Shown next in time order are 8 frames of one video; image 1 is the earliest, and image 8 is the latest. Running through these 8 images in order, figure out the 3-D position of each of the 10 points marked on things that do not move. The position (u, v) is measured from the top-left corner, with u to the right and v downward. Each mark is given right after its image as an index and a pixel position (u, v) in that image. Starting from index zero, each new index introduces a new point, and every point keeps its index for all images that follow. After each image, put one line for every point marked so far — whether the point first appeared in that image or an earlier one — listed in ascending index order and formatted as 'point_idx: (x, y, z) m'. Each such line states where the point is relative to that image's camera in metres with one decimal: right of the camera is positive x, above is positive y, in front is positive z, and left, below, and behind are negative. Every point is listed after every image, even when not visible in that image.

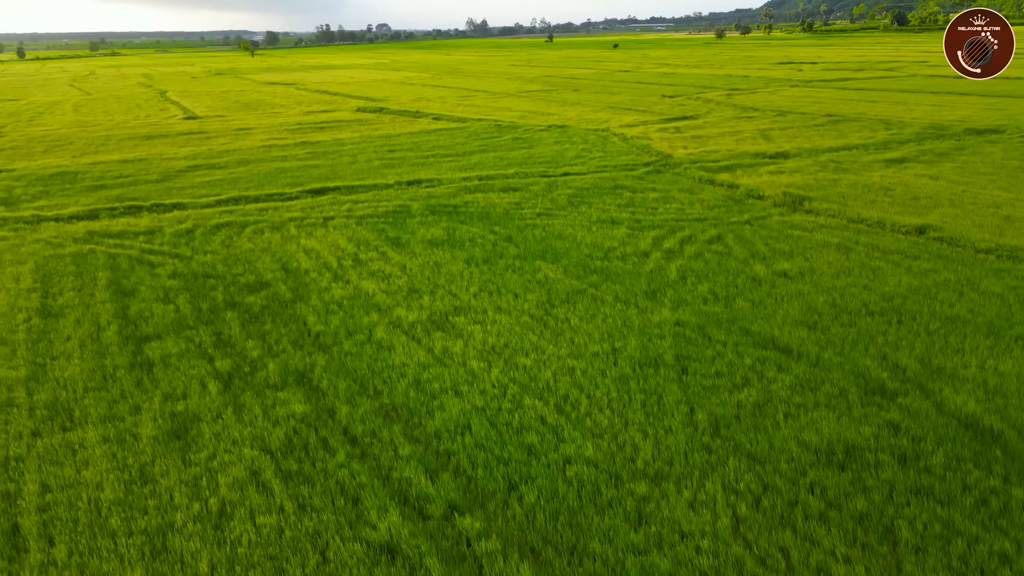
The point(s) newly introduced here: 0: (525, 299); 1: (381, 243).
0: (+0.2, -0.1, +7.5) m
1: (-2.2, +0.7, +9.6) m
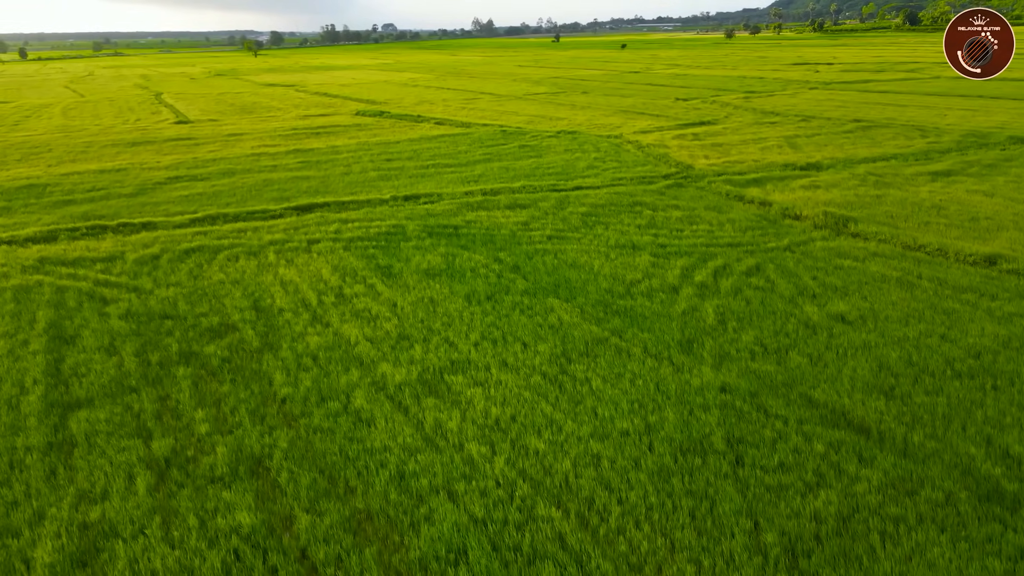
0: (+0.3, -0.7, +6.3) m
1: (-2.1, +0.2, +8.4) m
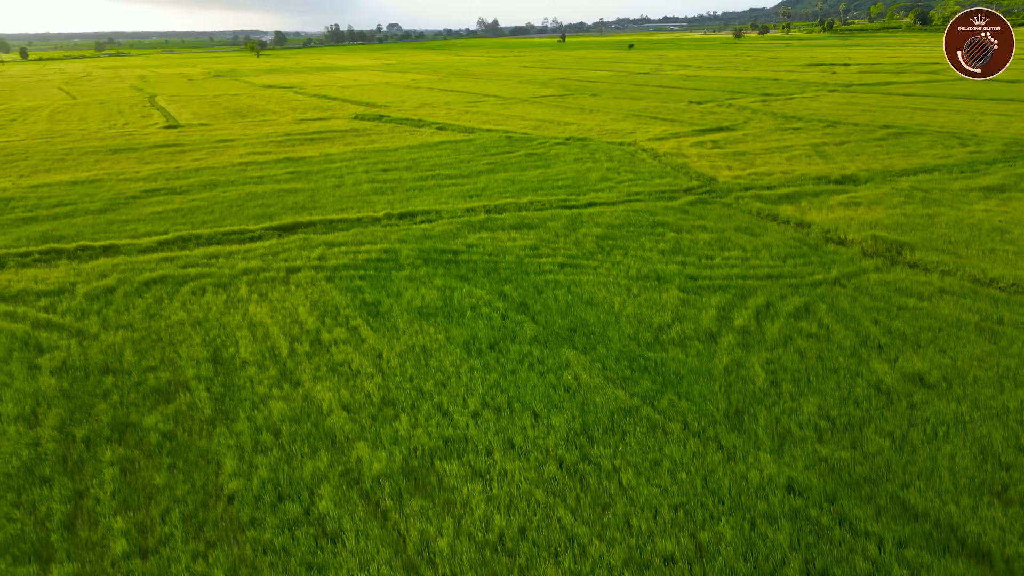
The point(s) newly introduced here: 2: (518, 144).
0: (+0.3, -1.2, +5.1) m
1: (-2.0, -0.3, +7.2) m
2: (+0.2, +4.4, +17.7) m
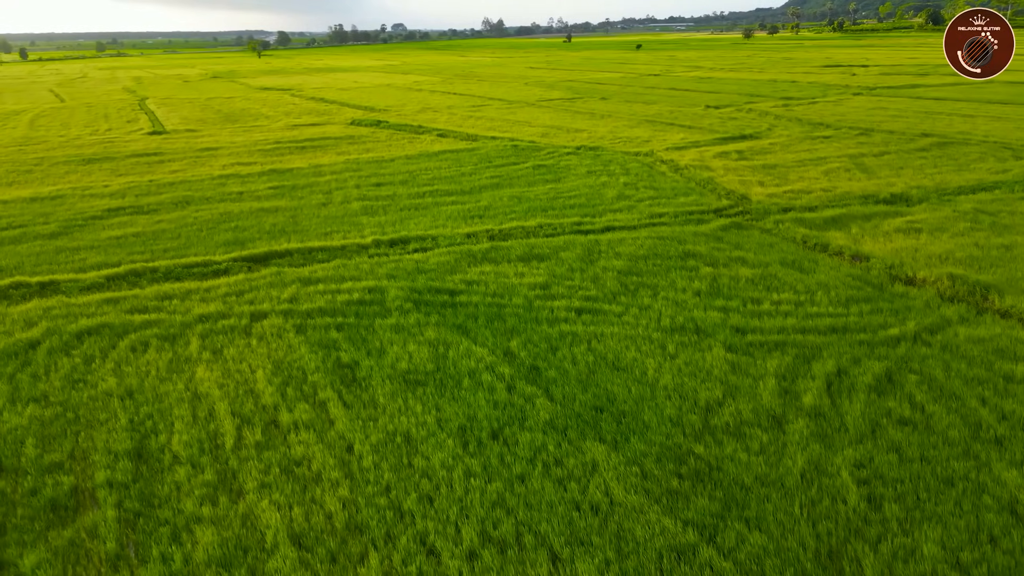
0: (+0.4, -1.9, +3.7) m
1: (-1.9, -0.9, +5.8) m
2: (+0.4, +3.8, +16.3) m
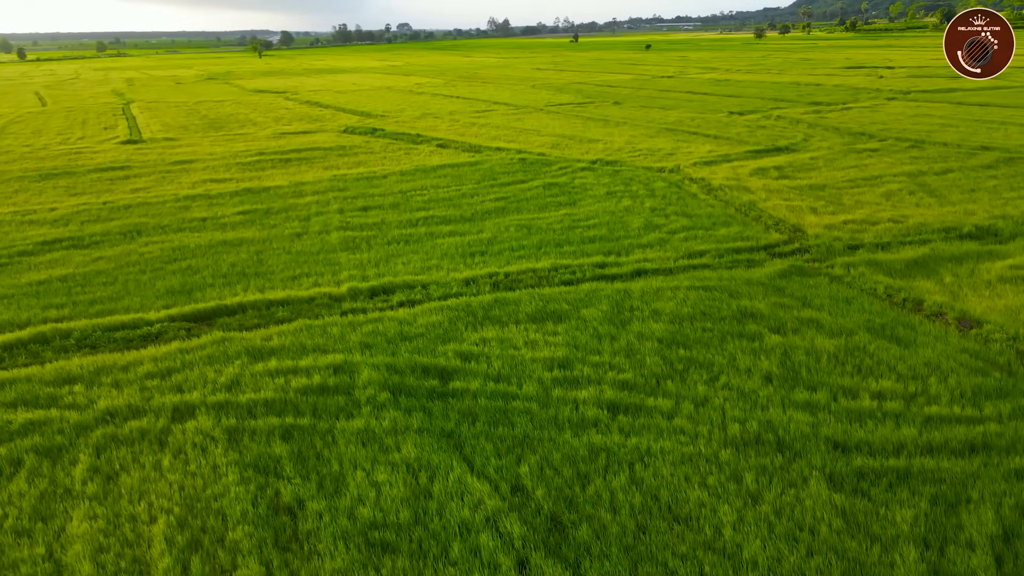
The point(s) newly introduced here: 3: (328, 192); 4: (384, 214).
0: (+0.5, -2.7, +1.8) m
1: (-1.8, -1.8, +4.0) m
2: (+0.5, +3.0, +14.4) m
3: (-4.2, +2.1, +12.8) m
4: (-2.5, +1.5, +11.2) m
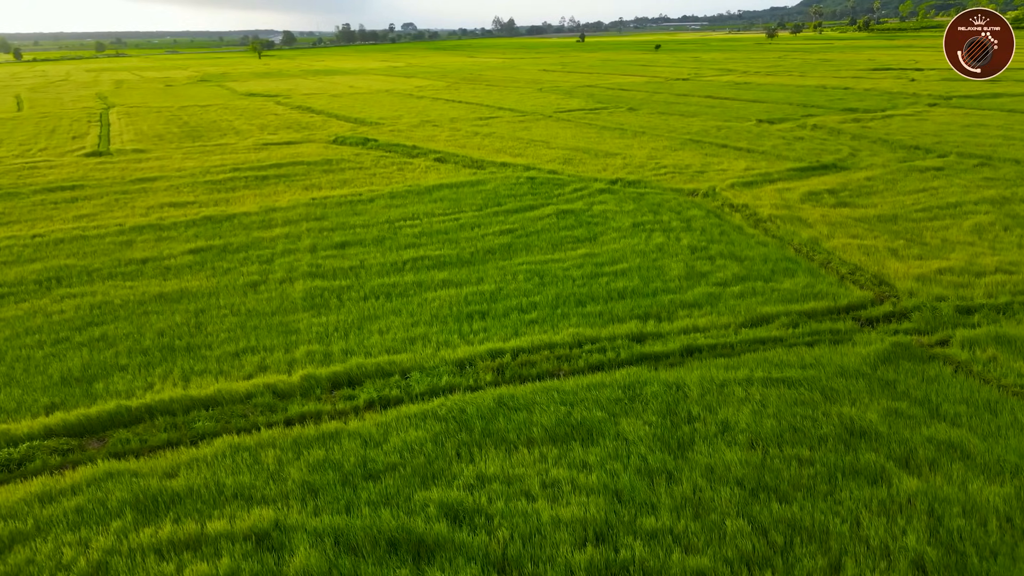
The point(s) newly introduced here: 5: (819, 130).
0: (+0.5, -3.6, -0.2) m
1: (-1.8, -2.7, +2.0) m
2: (+0.7, +2.1, +12.4) m
3: (-4.0, +1.3, +10.8) m
4: (-2.4, +0.6, +9.2) m
5: (+9.8, +5.0, +18.2) m
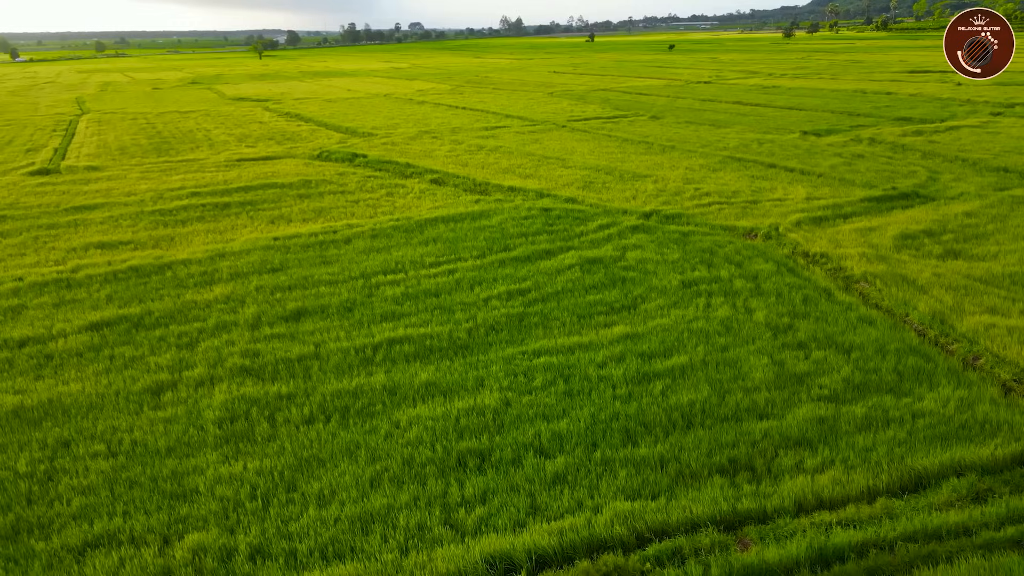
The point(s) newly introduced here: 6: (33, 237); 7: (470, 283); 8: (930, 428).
0: (+0.5, -4.7, -2.6) m
1: (-1.7, -3.8, -0.5) m
2: (+0.9, +1.0, +9.9) m
3: (-3.8, +0.2, +8.4) m
4: (-2.2, -0.5, +6.8) m
5: (+10.1, +3.9, +15.6) m
6: (-8.6, +0.9, +10.3) m
7: (-0.6, +0.1, +8.0) m
8: (+3.7, -1.2, +5.0) m
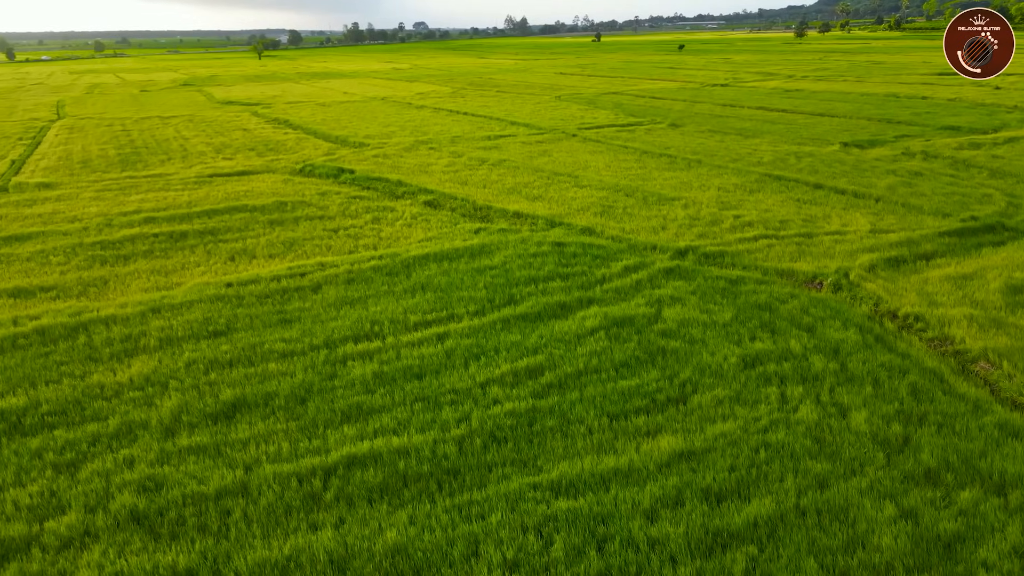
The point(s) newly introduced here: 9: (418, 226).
0: (+0.5, -5.5, -4.5) m
1: (-1.7, -4.6, -2.3) m
2: (+1.0, +0.1, +8.1) m
3: (-3.8, -0.6, +6.6) m
4: (-2.2, -1.3, +5.0) m
5: (+10.2, +3.0, +13.7) m
6: (-8.5, +0.1, +8.5) m
7: (-0.5, -0.8, +6.2) m
8: (+3.7, -2.0, +3.1) m
9: (-1.7, +1.1, +10.5) m
